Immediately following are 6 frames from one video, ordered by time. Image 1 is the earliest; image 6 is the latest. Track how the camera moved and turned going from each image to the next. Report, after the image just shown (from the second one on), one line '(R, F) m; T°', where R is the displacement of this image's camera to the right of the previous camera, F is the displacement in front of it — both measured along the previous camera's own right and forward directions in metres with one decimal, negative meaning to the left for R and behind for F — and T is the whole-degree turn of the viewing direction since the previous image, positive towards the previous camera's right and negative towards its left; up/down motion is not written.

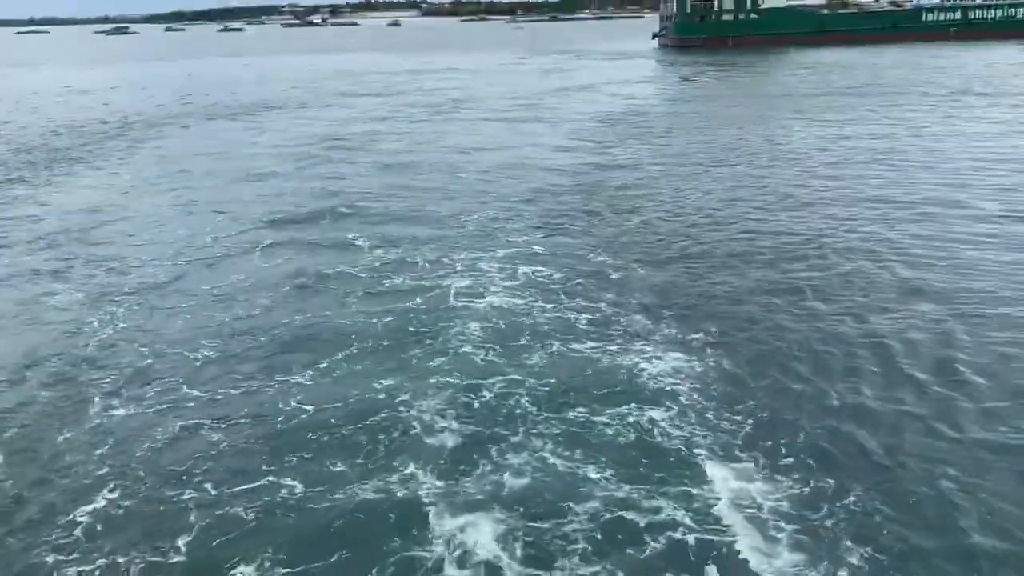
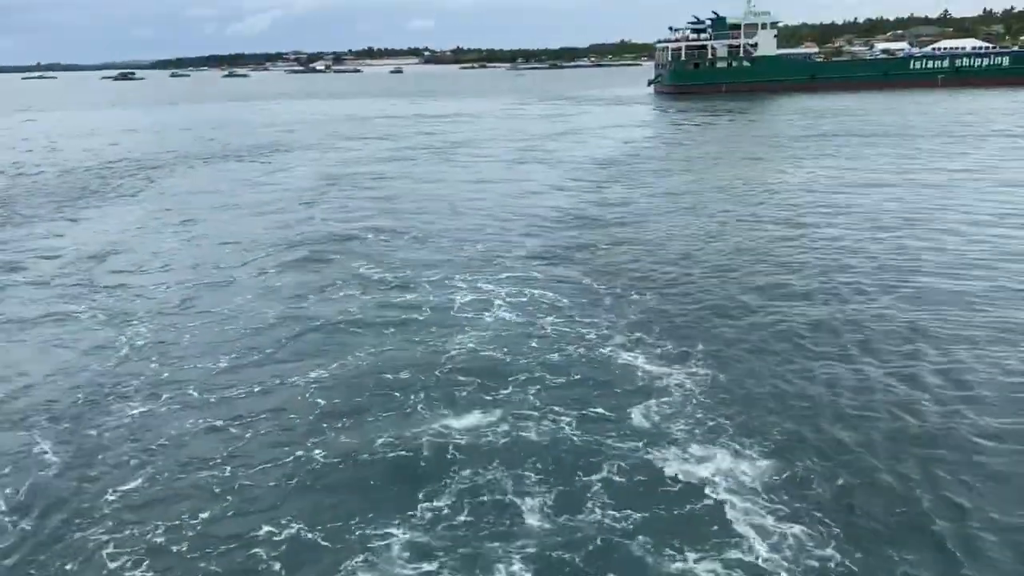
(0.0, -0.5) m; 0°
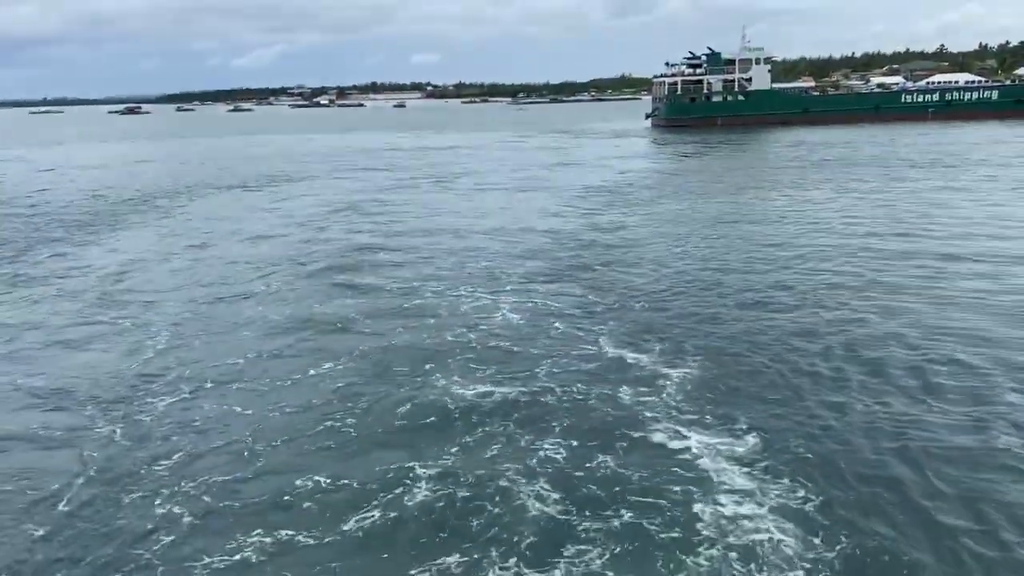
(+0.1, -0.8) m; 0°
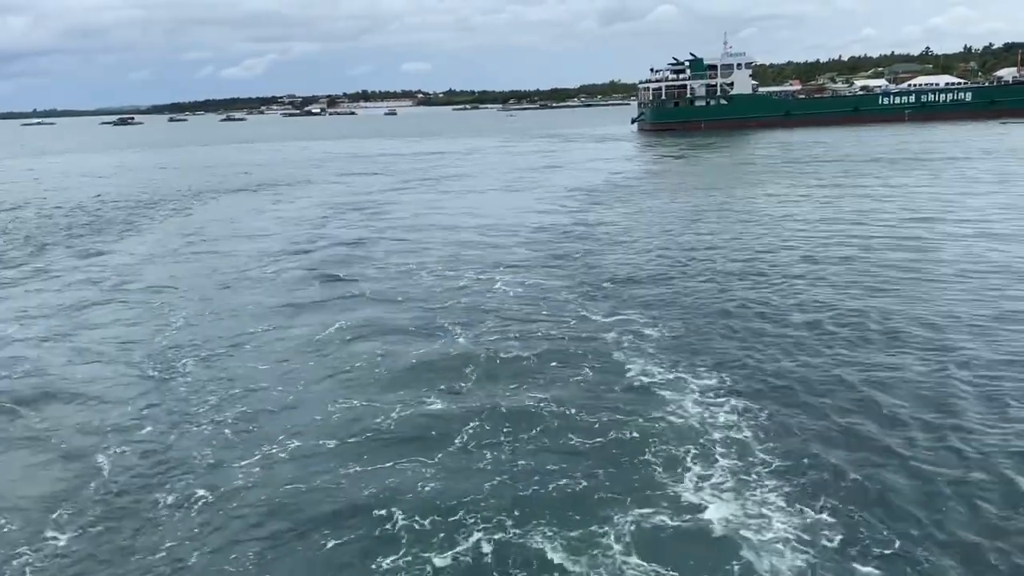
(+0.2, -1.3) m; 0°
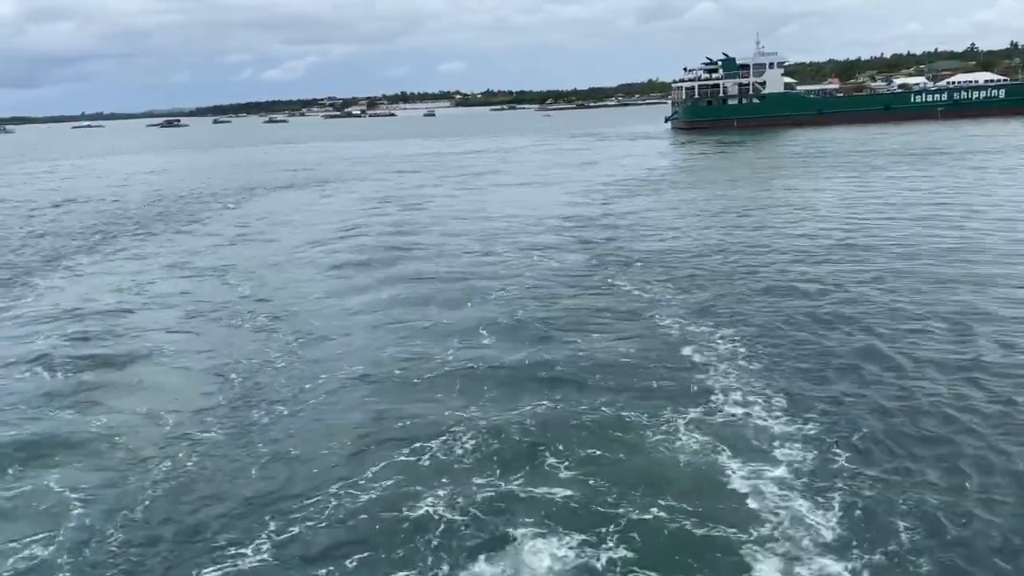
(+0.1, -1.8) m; -3°
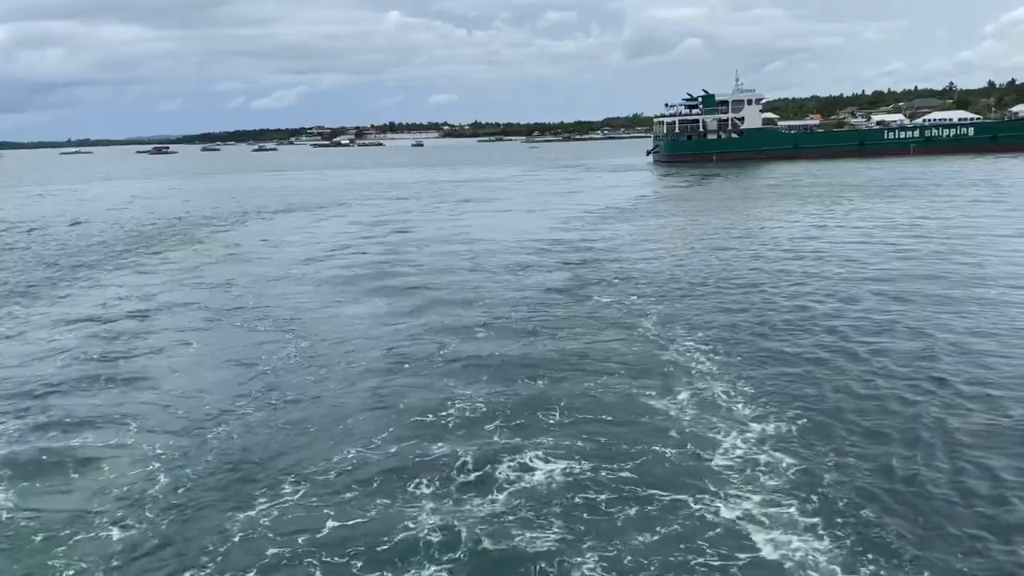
(+0.1, -1.0) m; +1°
